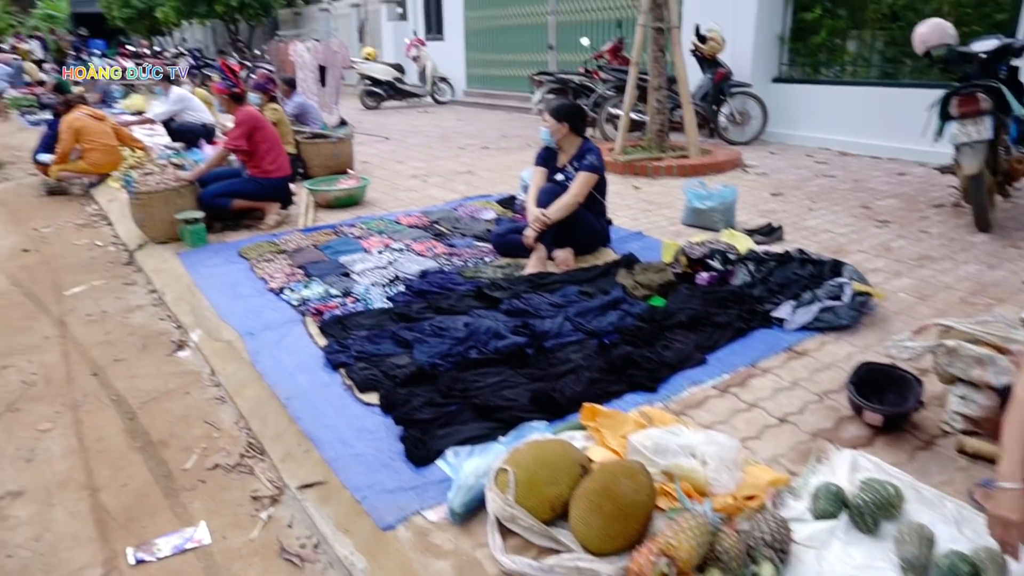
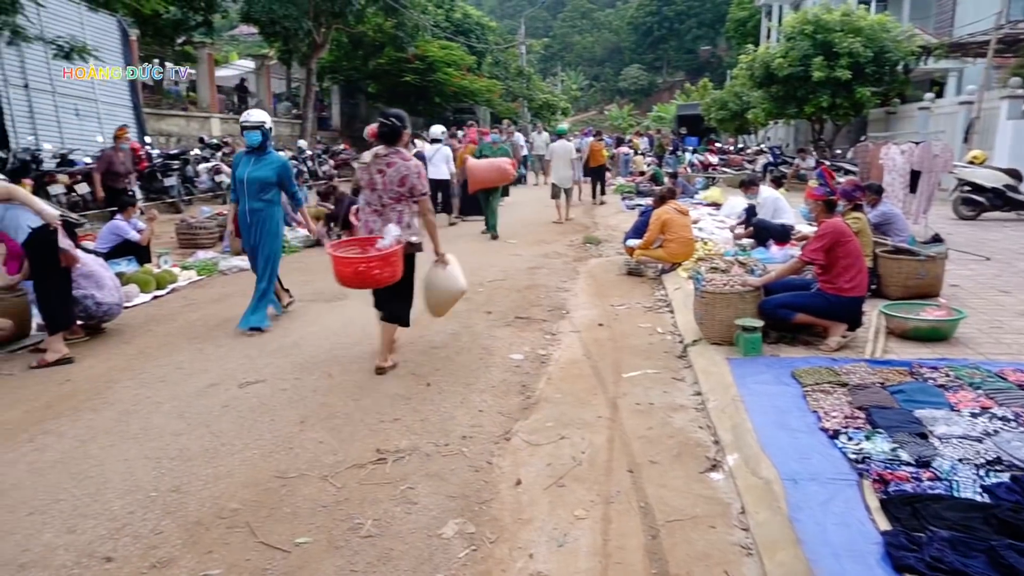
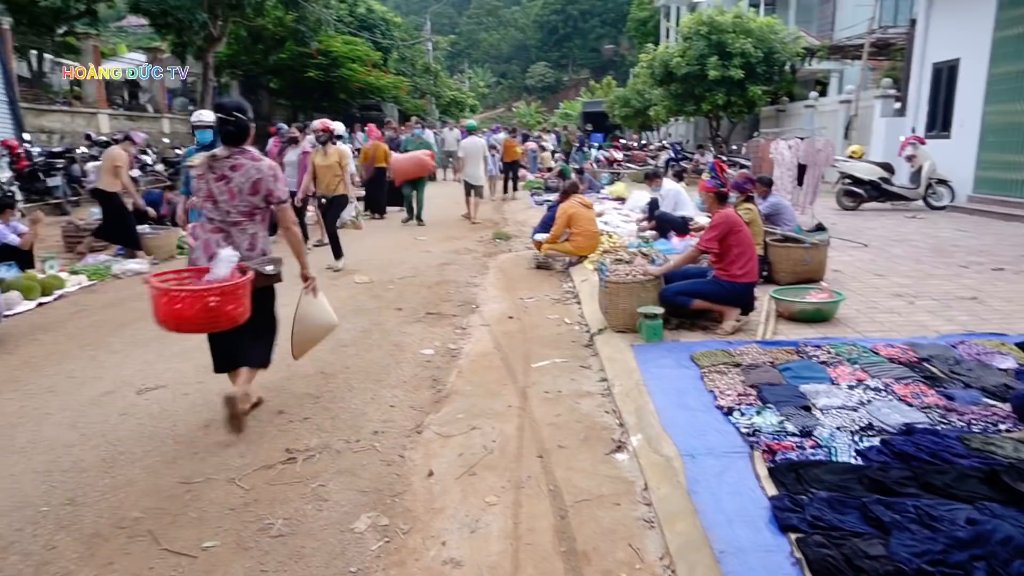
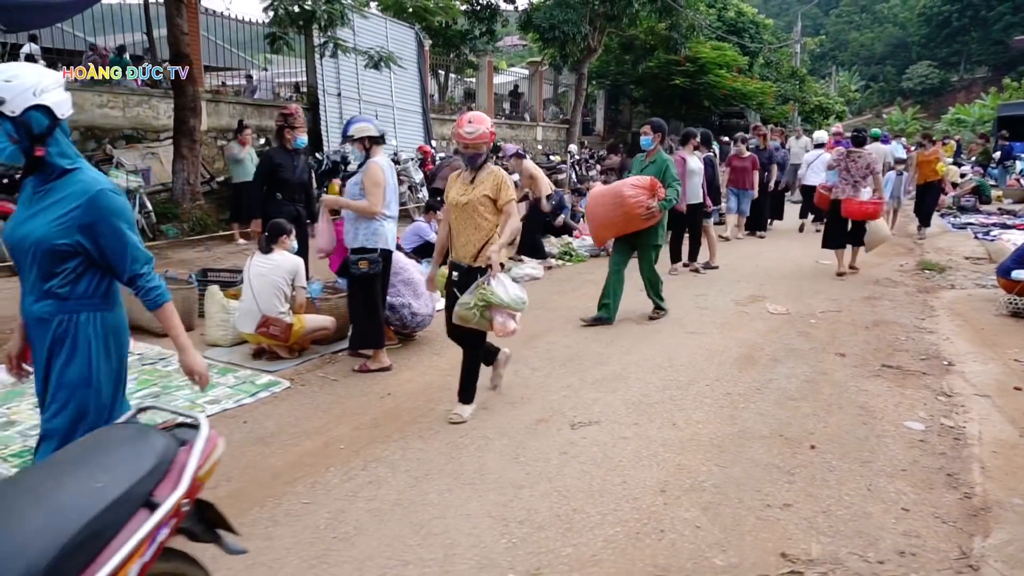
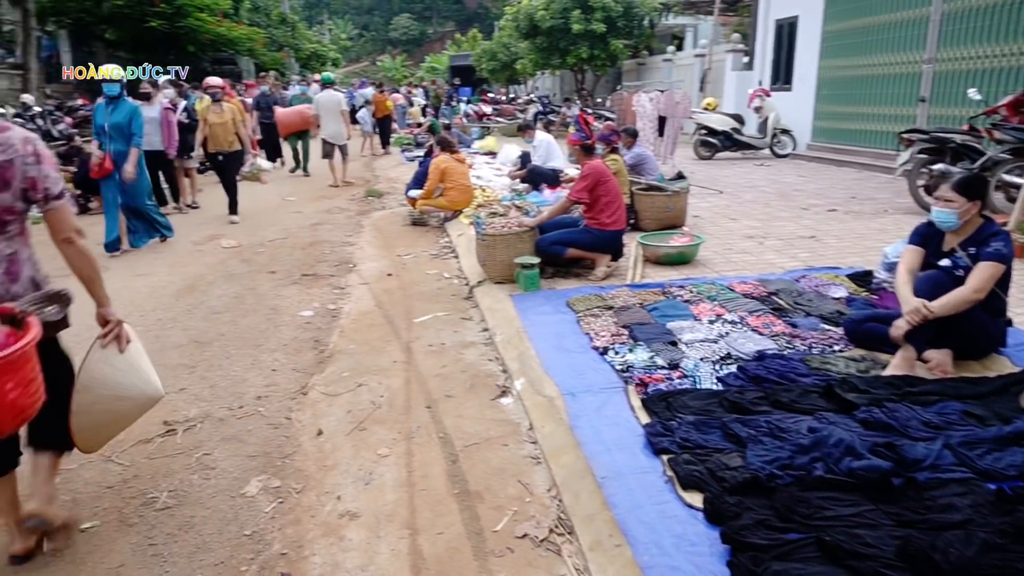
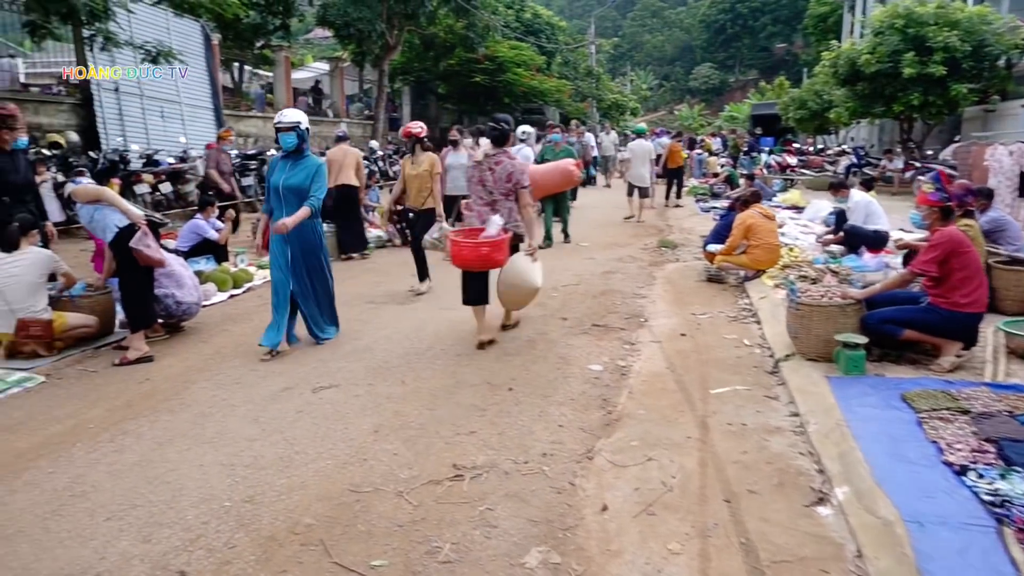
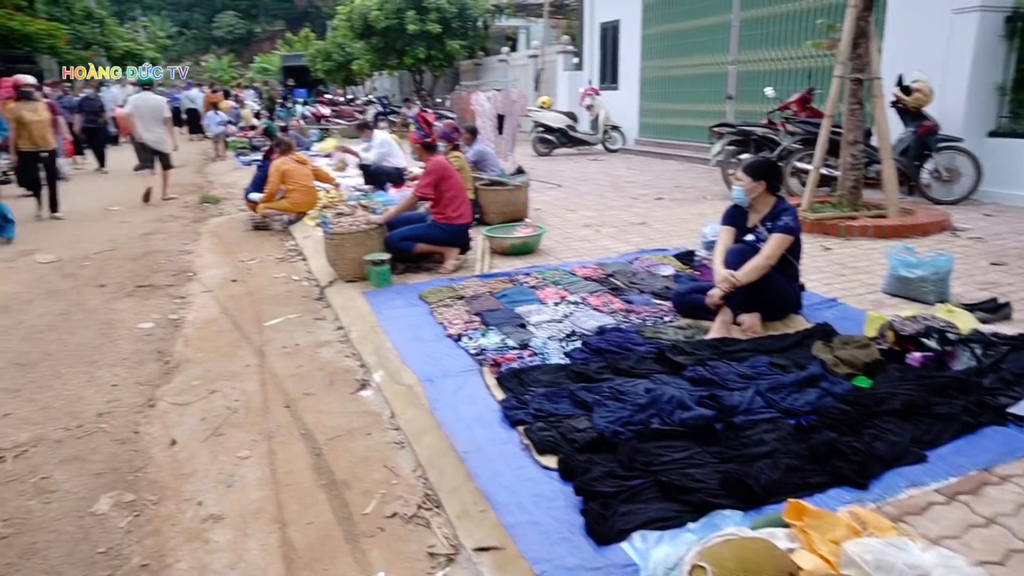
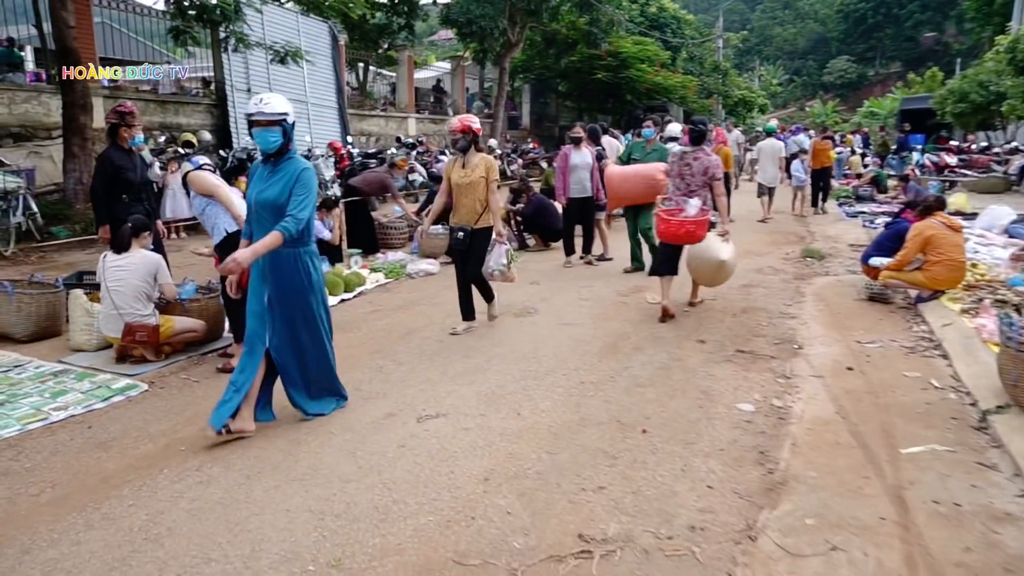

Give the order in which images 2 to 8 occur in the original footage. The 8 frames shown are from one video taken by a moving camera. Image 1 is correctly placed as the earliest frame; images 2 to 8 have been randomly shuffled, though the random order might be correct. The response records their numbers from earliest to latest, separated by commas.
7, 5, 3, 2, 6, 8, 4
